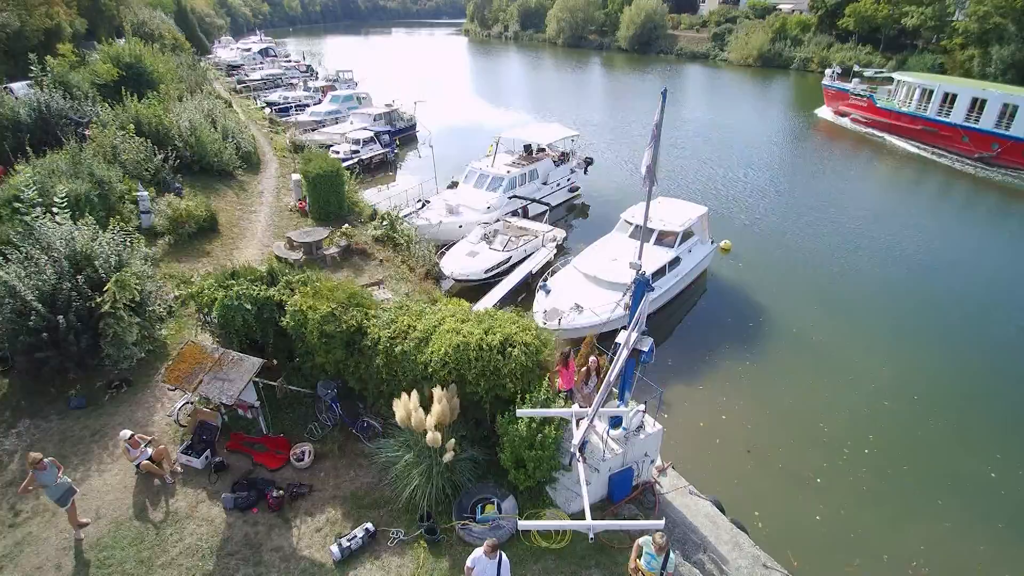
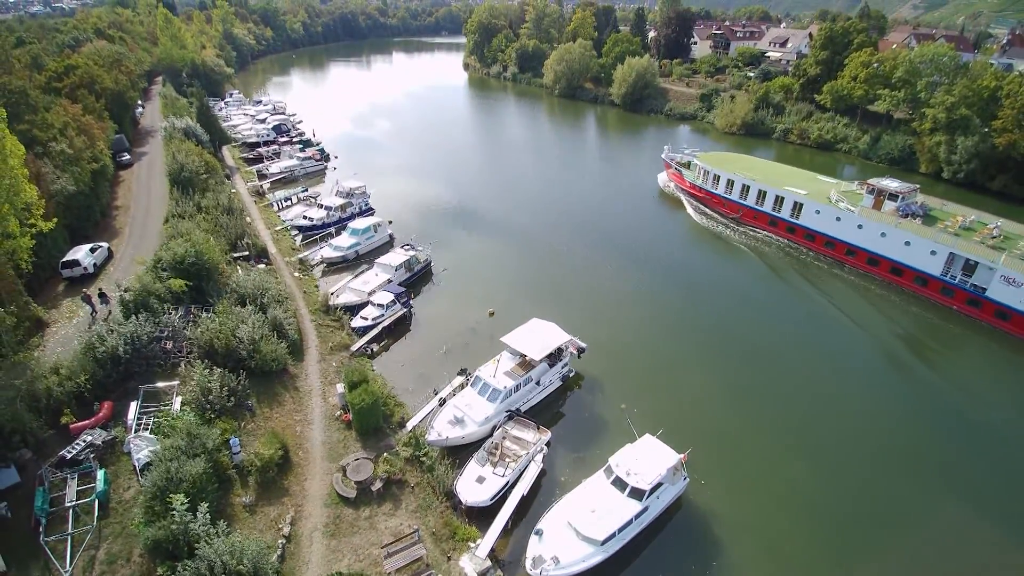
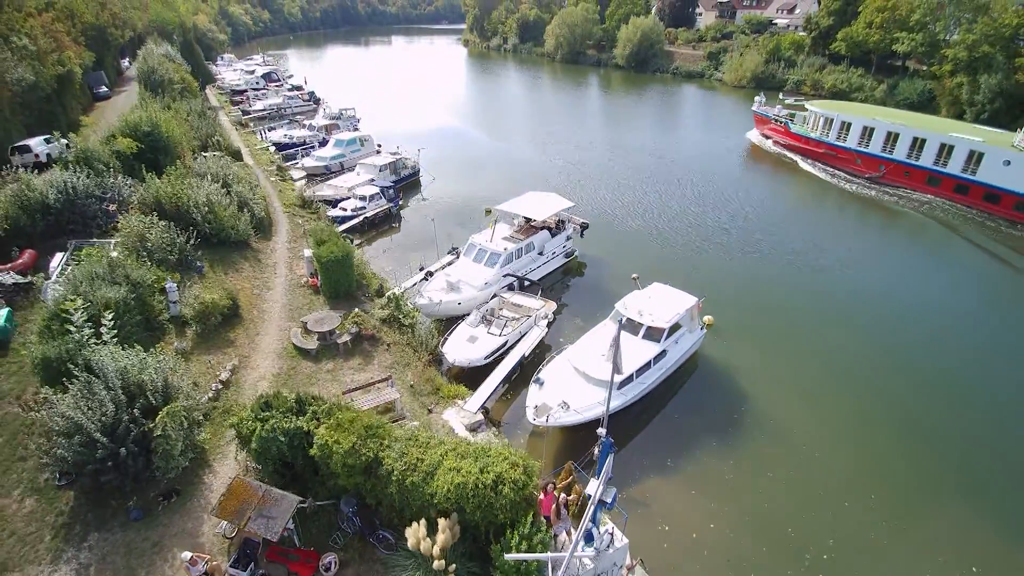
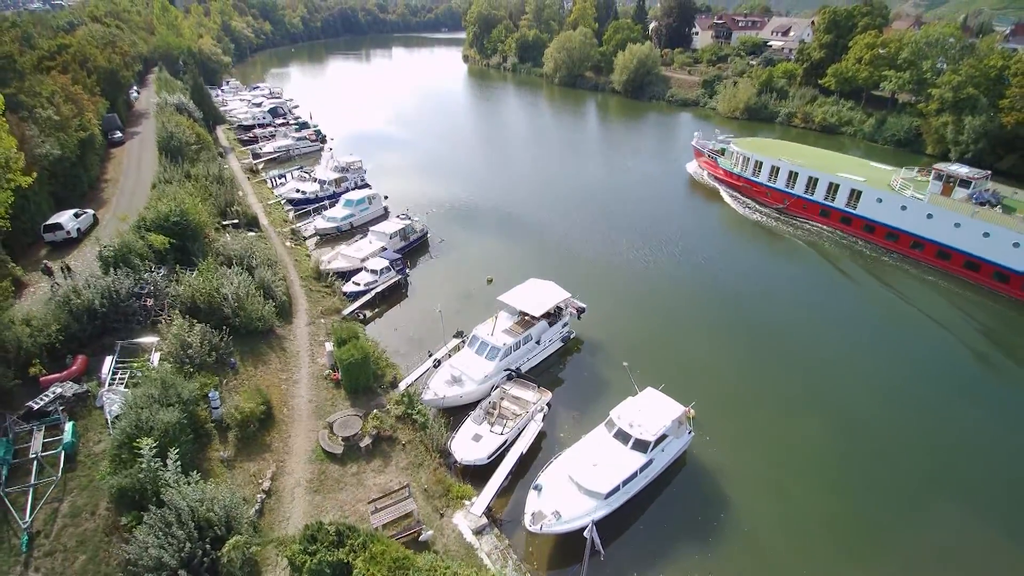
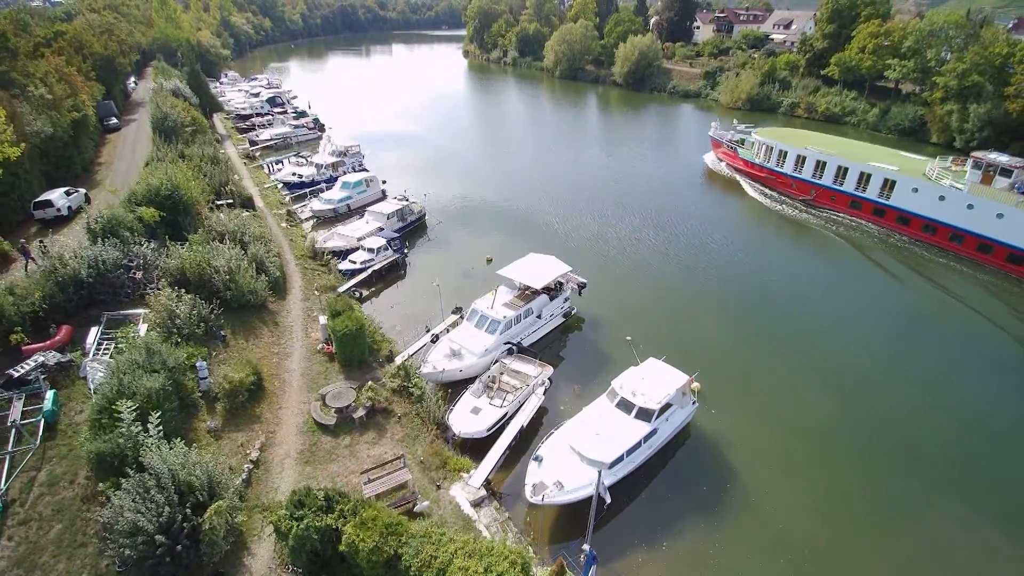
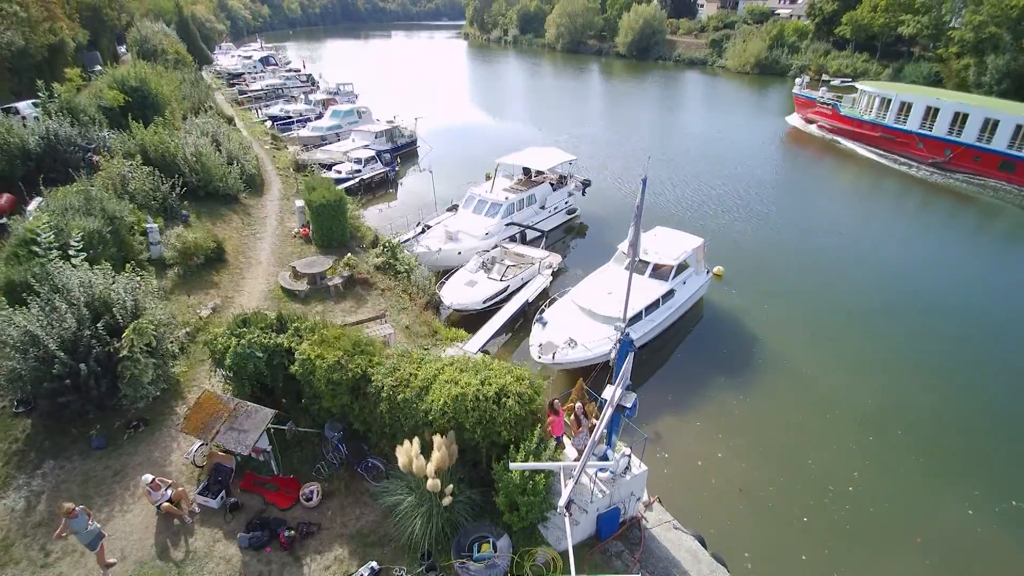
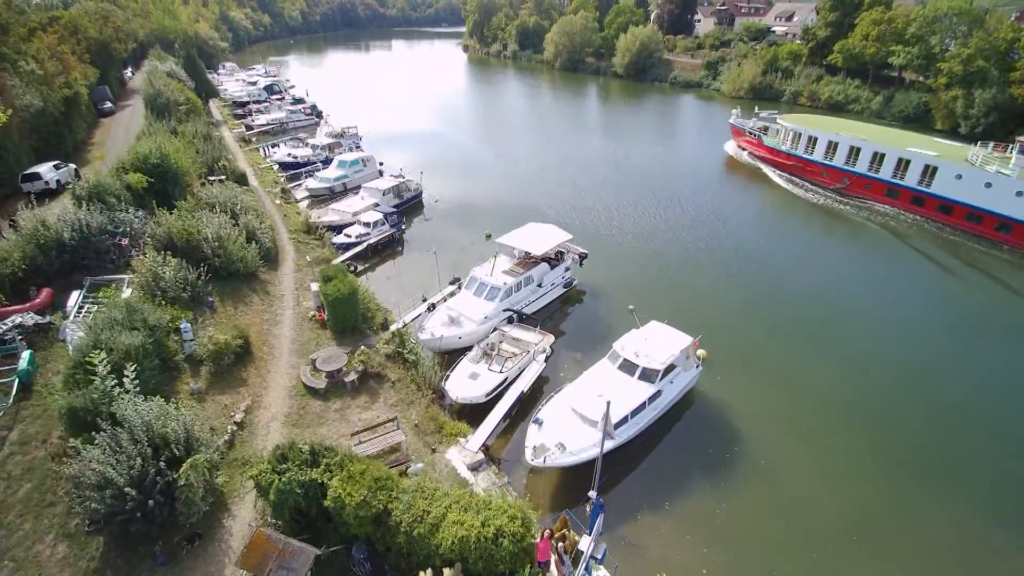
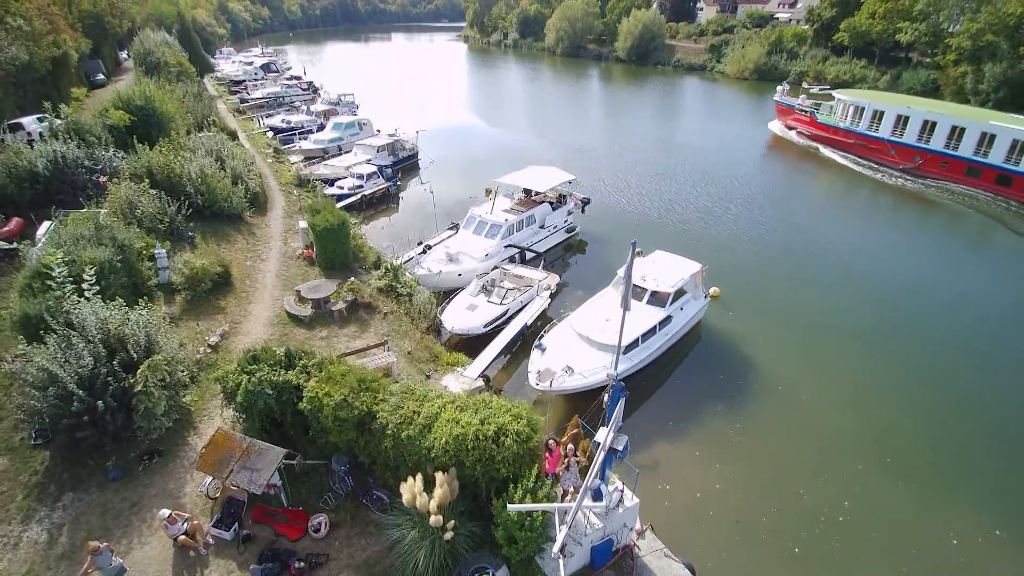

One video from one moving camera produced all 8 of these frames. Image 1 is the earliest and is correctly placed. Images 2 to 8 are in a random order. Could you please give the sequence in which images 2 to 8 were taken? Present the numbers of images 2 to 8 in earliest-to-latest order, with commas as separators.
6, 8, 3, 7, 5, 4, 2
